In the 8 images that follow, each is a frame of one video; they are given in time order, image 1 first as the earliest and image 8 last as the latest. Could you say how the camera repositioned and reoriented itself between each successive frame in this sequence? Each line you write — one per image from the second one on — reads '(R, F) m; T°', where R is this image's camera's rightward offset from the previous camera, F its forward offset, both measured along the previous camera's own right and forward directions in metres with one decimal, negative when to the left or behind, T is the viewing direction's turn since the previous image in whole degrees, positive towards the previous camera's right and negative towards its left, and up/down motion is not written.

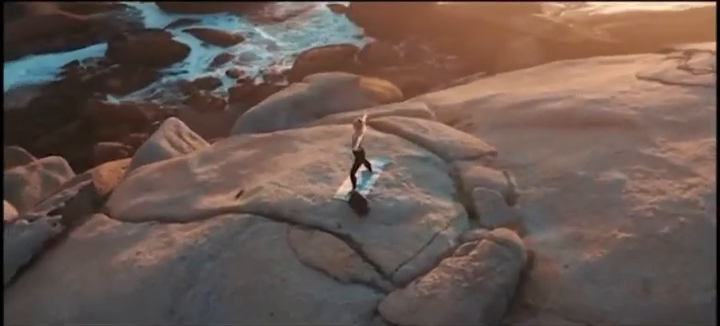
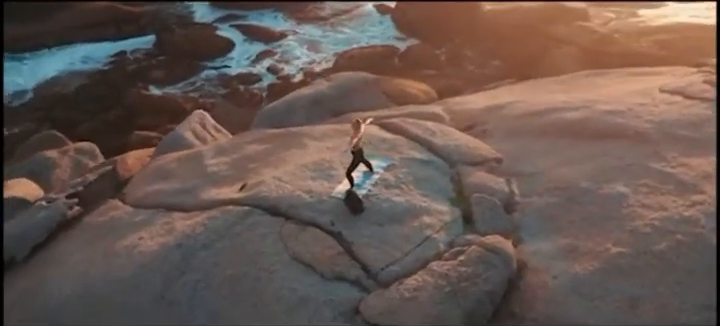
(+0.4, 0.0) m; -5°
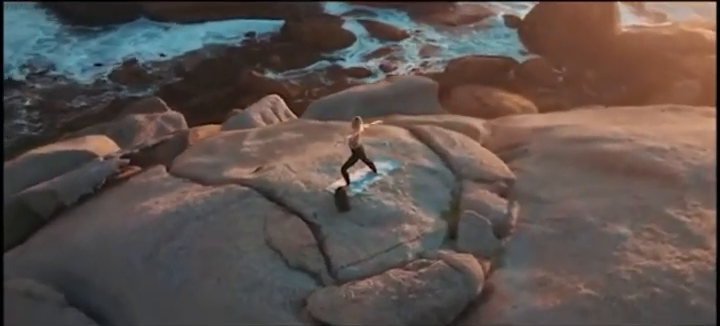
(+1.1, +0.1) m; -13°
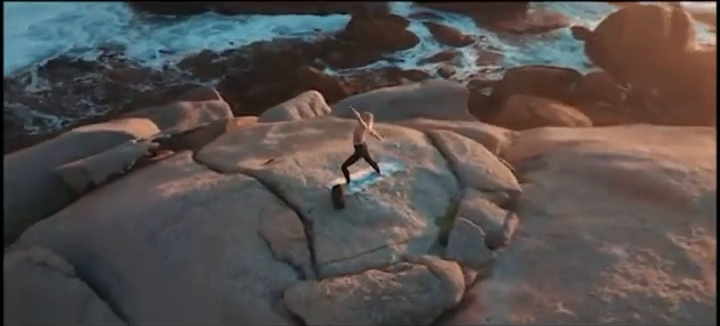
(+0.6, 0.0) m; -7°
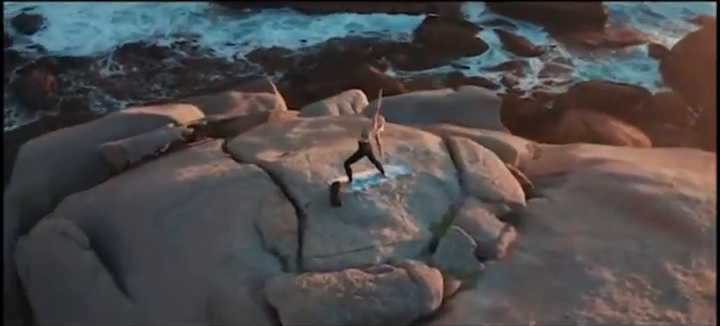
(+0.6, 0.0) m; -7°
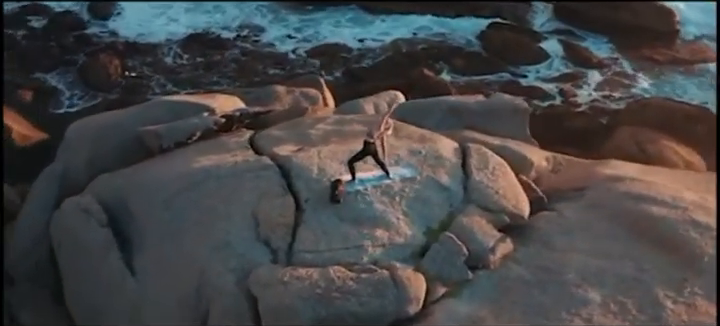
(+0.5, 0.0) m; -6°
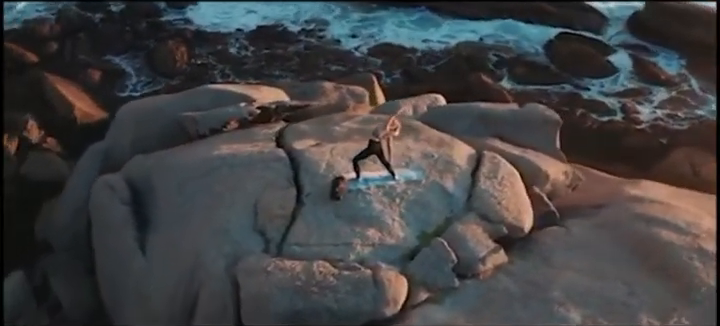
(+0.5, 0.0) m; -7°
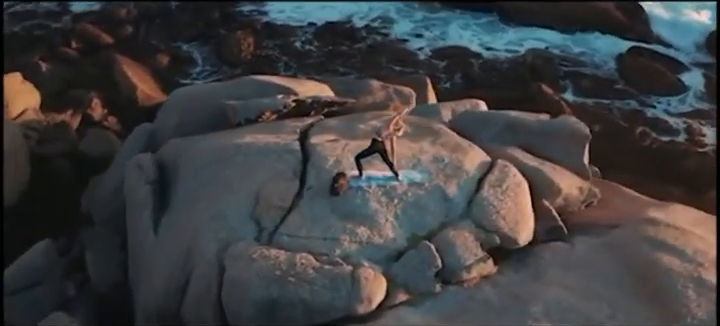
(+0.6, 0.0) m; -7°
